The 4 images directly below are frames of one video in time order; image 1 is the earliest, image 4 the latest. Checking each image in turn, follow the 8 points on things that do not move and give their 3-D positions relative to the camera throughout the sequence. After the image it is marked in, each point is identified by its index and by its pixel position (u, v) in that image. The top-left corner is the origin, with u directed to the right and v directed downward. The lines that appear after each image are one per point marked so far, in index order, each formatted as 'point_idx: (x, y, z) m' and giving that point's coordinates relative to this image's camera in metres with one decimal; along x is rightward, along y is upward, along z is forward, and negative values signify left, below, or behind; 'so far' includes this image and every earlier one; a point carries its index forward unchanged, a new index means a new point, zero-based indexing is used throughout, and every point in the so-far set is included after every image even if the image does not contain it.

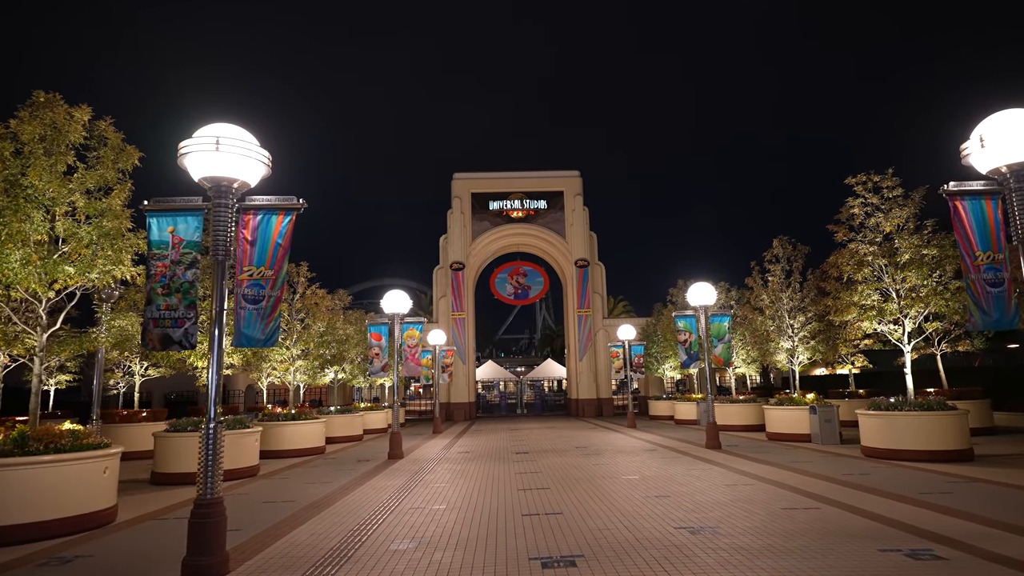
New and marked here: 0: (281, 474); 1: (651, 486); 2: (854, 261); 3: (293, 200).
0: (-6.3, -5.1, +17.5) m
1: (+2.8, -4.0, +12.9) m
2: (+9.8, +0.8, +18.3) m
3: (-2.8, +1.1, +8.2) m
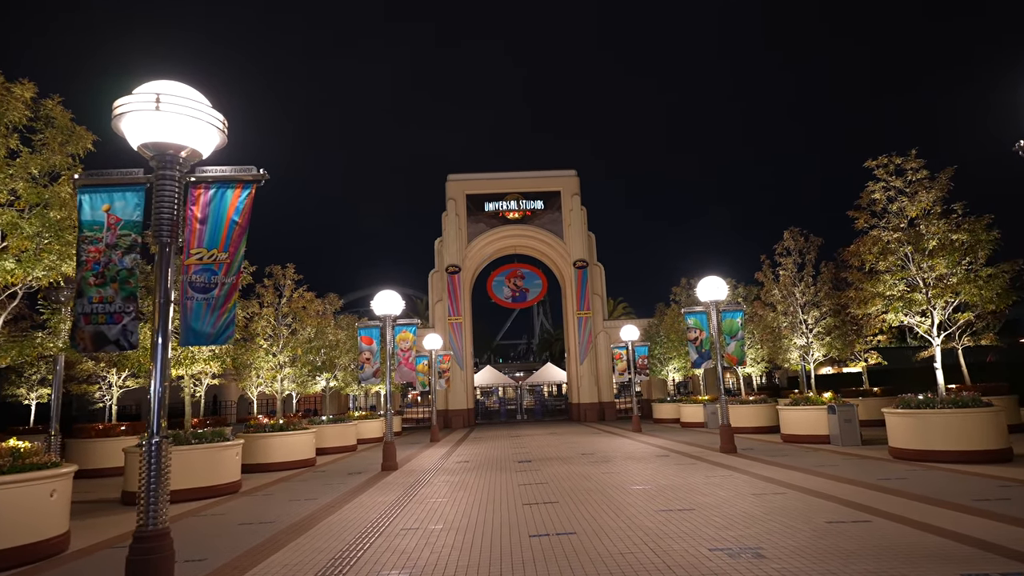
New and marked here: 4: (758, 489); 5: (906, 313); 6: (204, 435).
0: (-6.2, -5.1, +16.1) m
1: (+2.9, -3.8, +11.6) m
2: (+9.7, +1.0, +17.1) m
3: (-2.8, +1.3, +6.9) m
4: (+4.6, -3.7, +11.9) m
5: (+10.5, -0.7, +17.0) m
6: (-7.7, -3.7, +16.1) m
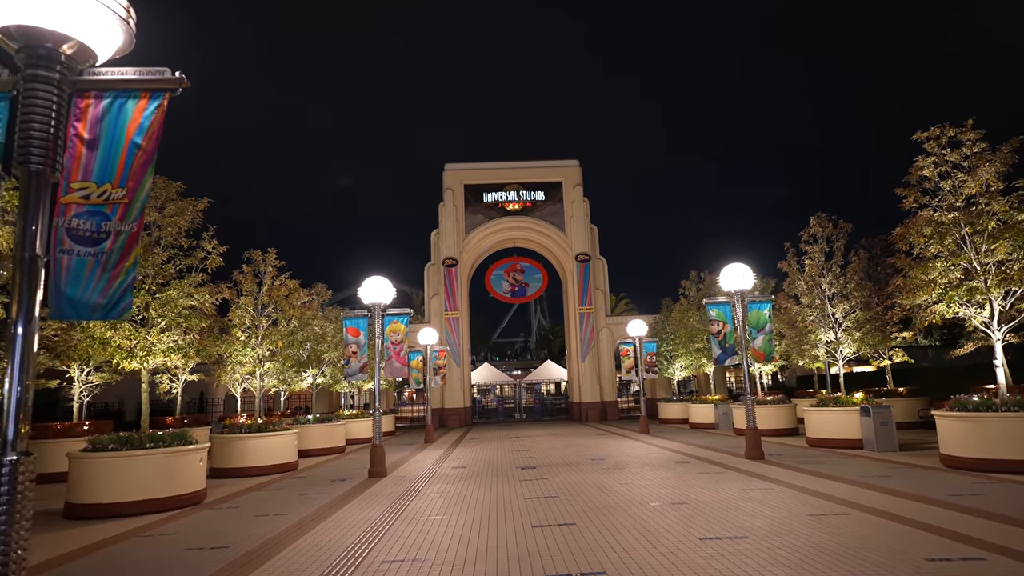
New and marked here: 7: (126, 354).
0: (-6.2, -4.7, +14.1) m
1: (+3.0, -3.4, +9.6) m
2: (+9.9, +1.3, +15.1) m
3: (-2.6, +1.6, +4.9) m
4: (+4.7, -3.4, +9.9) m
5: (+10.6, -0.4, +15.1) m
6: (-7.7, -3.3, +14.0) m
7: (-8.5, -1.5, +14.1) m
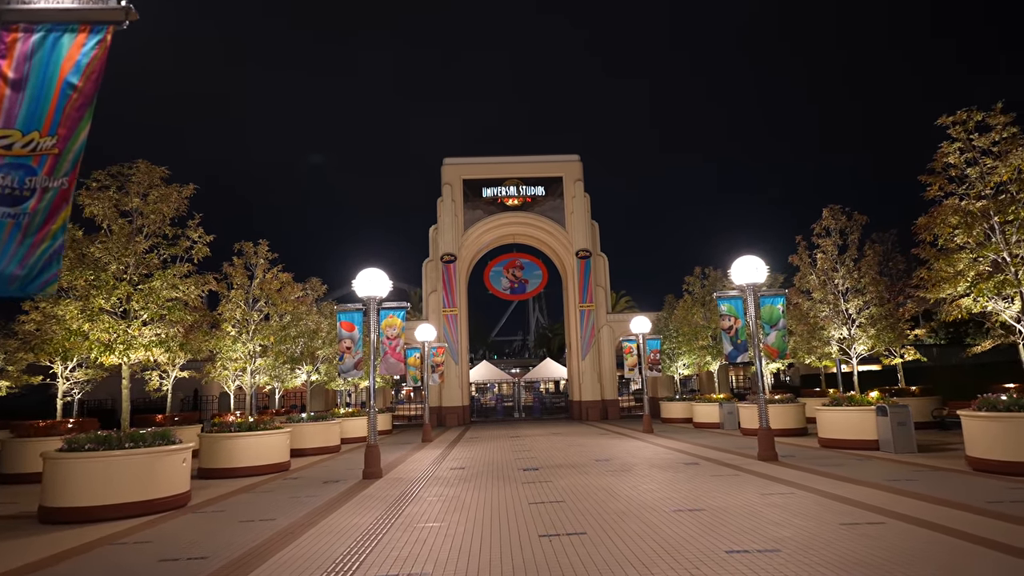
0: (-6.1, -4.5, +13.2) m
1: (+3.0, -3.3, +8.8) m
2: (+9.9, +1.5, +14.3) m
3: (-2.5, +1.8, +4.1) m
4: (+4.8, -3.3, +9.1) m
5: (+10.7, -0.2, +14.3) m
6: (-7.6, -3.1, +13.2) m
7: (-8.4, -1.2, +13.3) m
